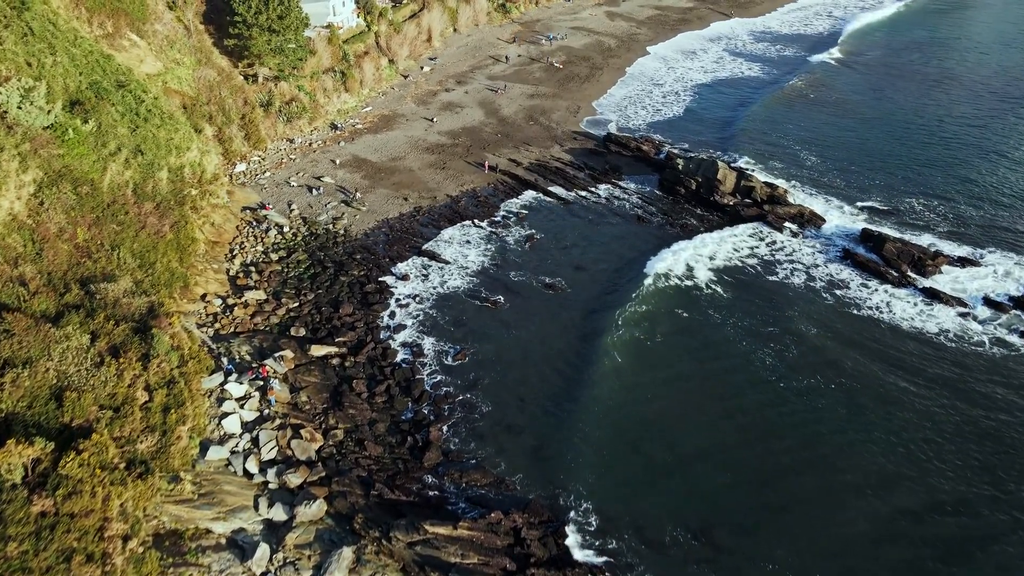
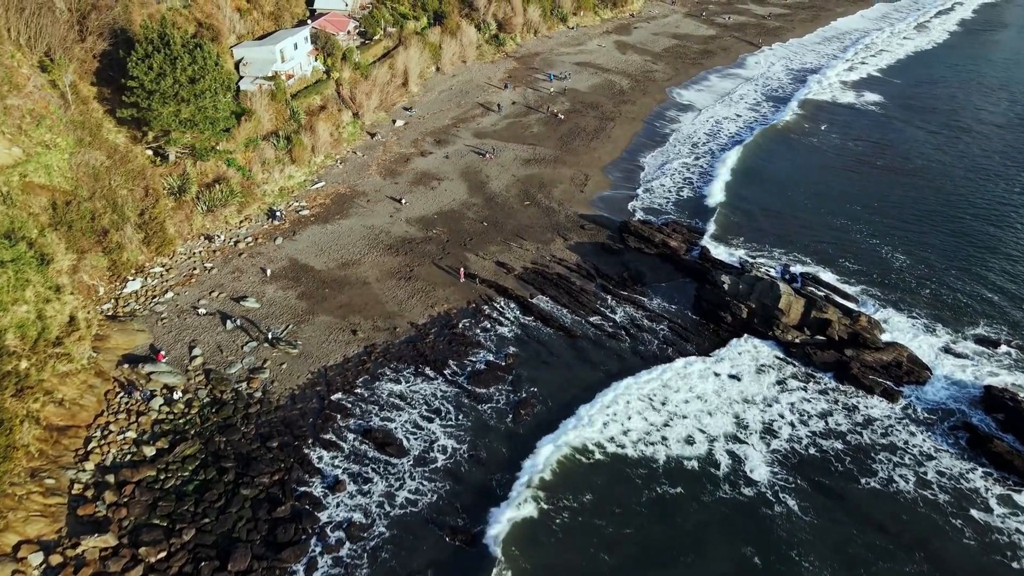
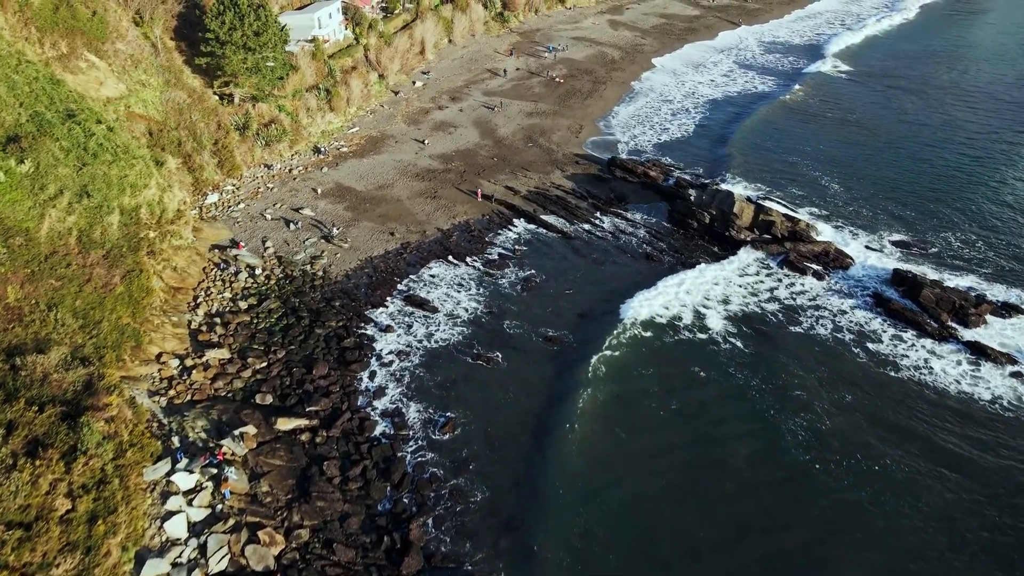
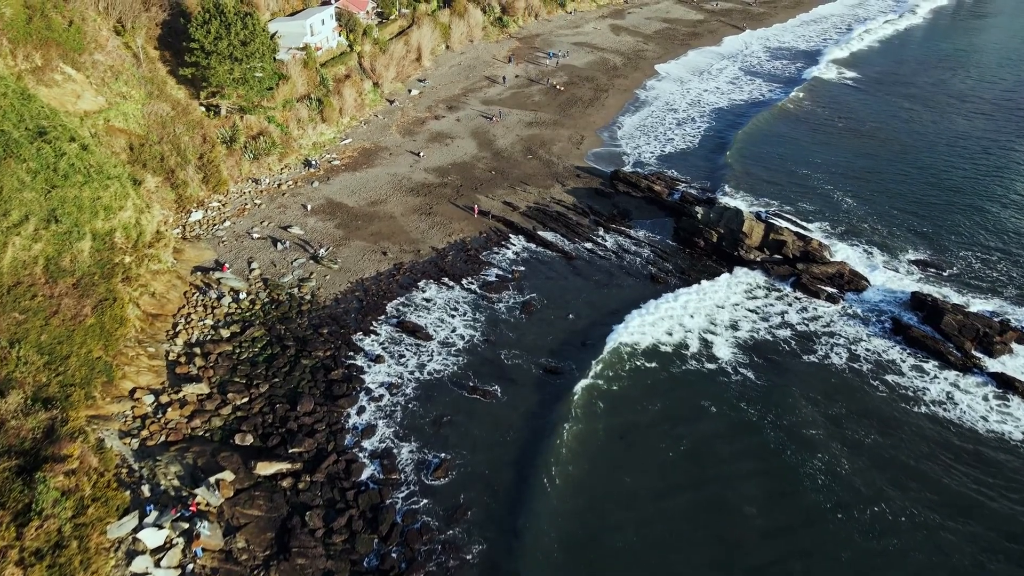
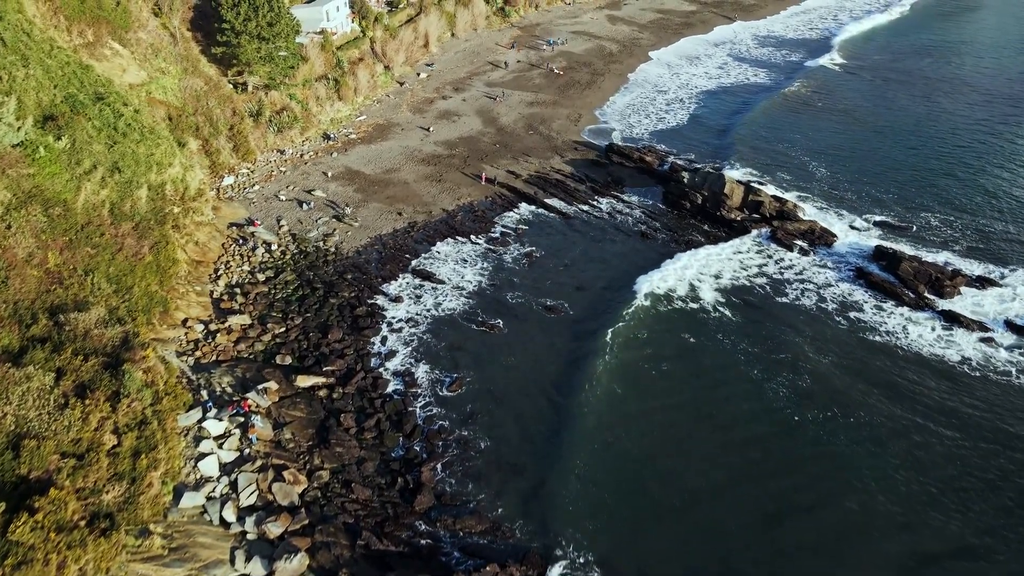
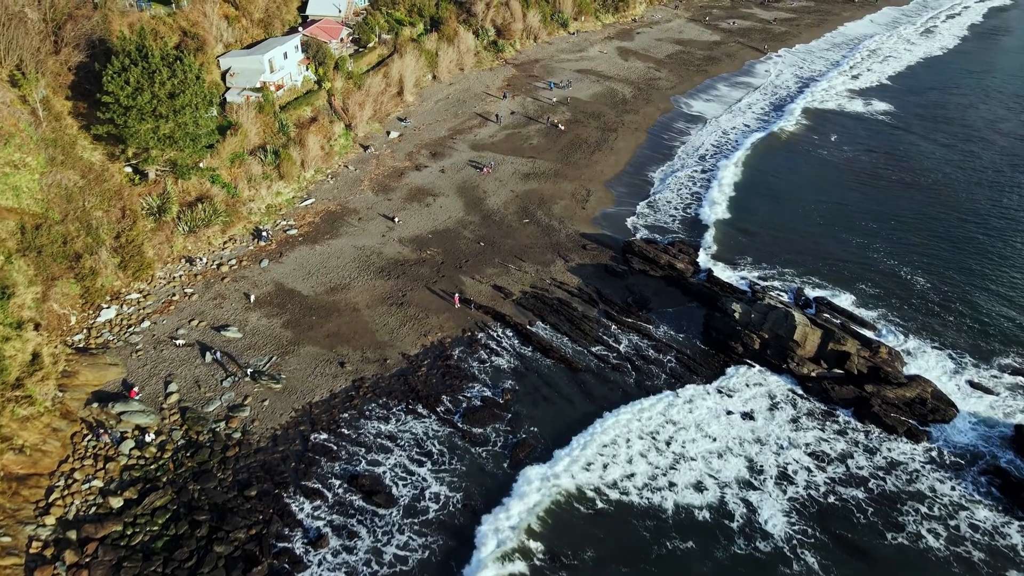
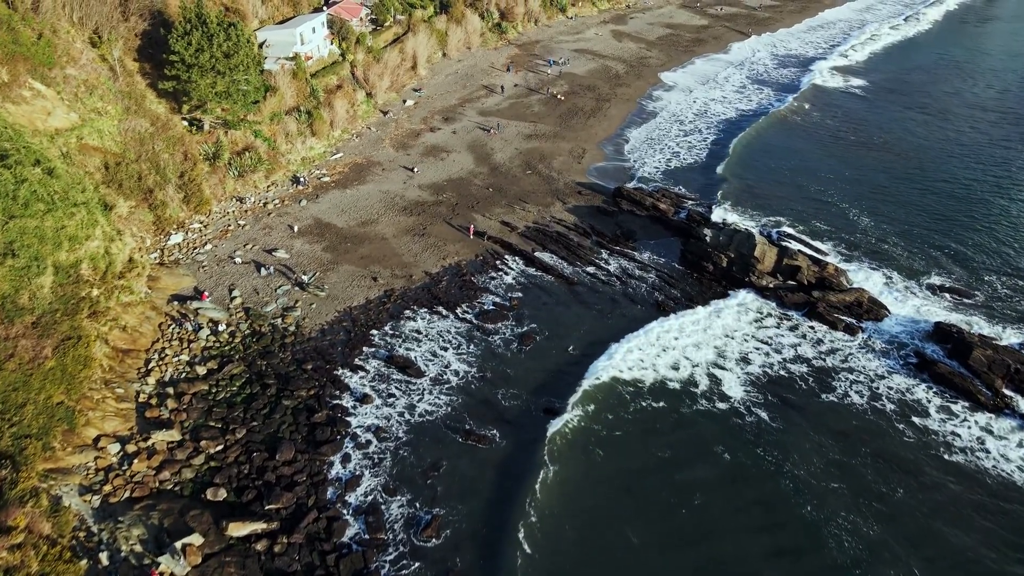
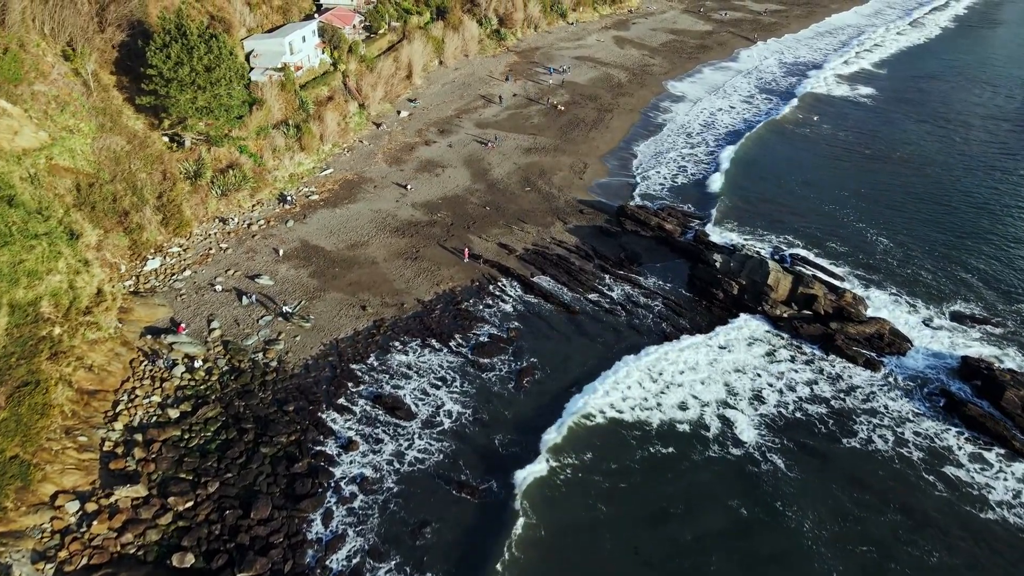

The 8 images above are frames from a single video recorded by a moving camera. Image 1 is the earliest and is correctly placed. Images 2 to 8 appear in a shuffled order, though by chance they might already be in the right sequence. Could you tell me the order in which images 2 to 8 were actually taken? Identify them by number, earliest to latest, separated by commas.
5, 3, 4, 7, 8, 2, 6
